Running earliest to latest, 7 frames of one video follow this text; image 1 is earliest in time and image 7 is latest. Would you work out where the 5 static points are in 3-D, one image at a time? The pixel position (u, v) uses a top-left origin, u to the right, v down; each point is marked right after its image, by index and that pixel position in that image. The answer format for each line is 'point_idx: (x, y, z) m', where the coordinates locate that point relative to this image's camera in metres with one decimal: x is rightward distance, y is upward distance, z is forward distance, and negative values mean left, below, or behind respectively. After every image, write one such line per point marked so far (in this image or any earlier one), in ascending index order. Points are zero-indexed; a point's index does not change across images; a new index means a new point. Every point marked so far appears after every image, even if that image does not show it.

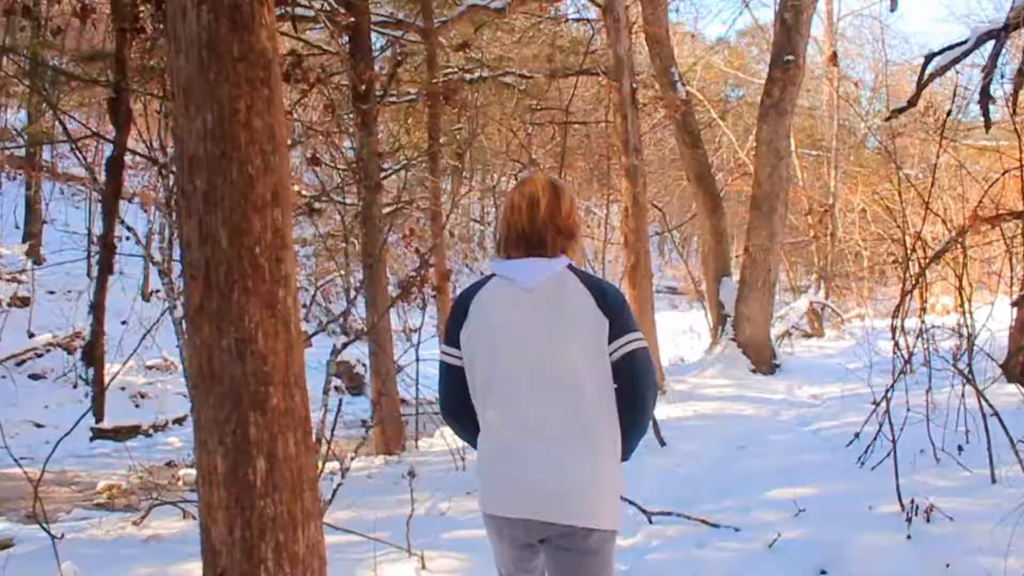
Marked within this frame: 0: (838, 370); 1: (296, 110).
0: (+2.6, -0.7, +11.7) m
1: (-0.9, +0.8, +6.3) m
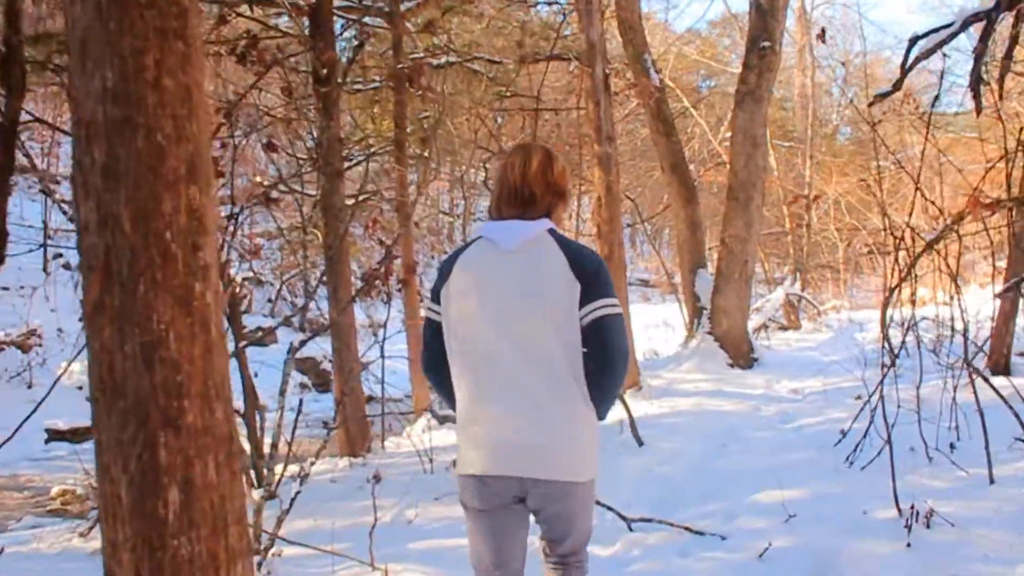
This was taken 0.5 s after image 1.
0: (+2.4, -0.6, +11.4) m
1: (-1.1, +0.8, +5.9) m
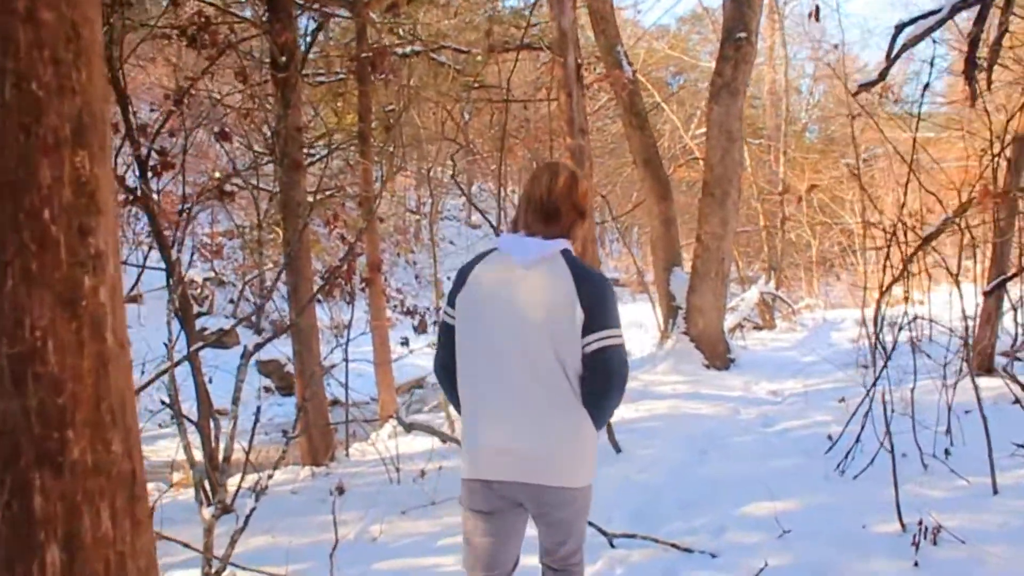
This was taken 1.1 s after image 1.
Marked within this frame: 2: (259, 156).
0: (+2.2, -0.6, +11.1) m
1: (-1.2, +0.8, +5.6) m
2: (-1.0, +0.5, +5.8) m
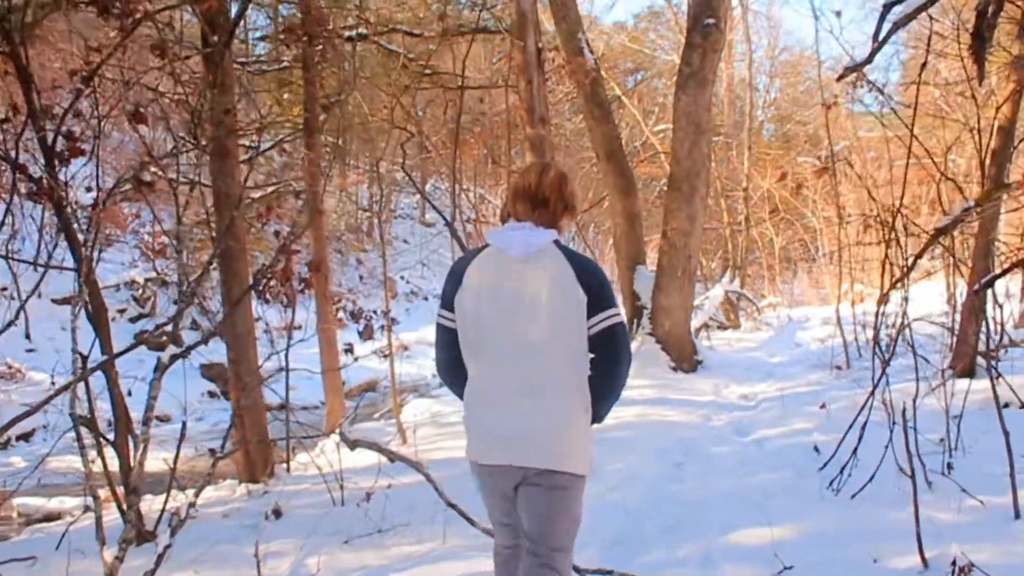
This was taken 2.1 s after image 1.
0: (+1.9, -0.6, +10.6) m
1: (-1.3, +0.8, +5.0) m
2: (-1.2, +0.5, +5.2) m
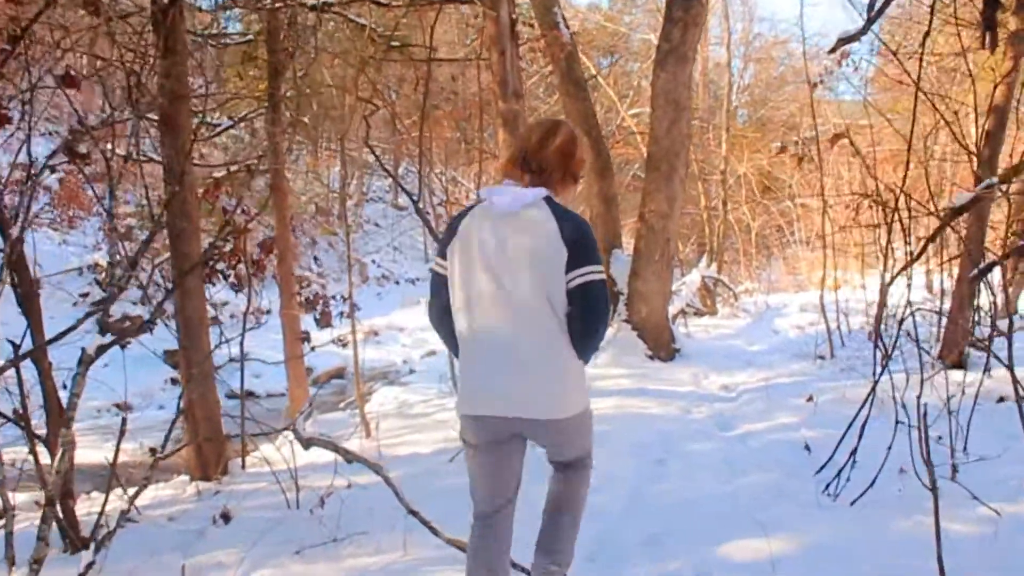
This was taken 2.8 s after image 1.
0: (+1.6, -0.5, +10.3) m
1: (-1.4, +0.8, +4.5) m
2: (-1.3, +0.6, +4.8) m
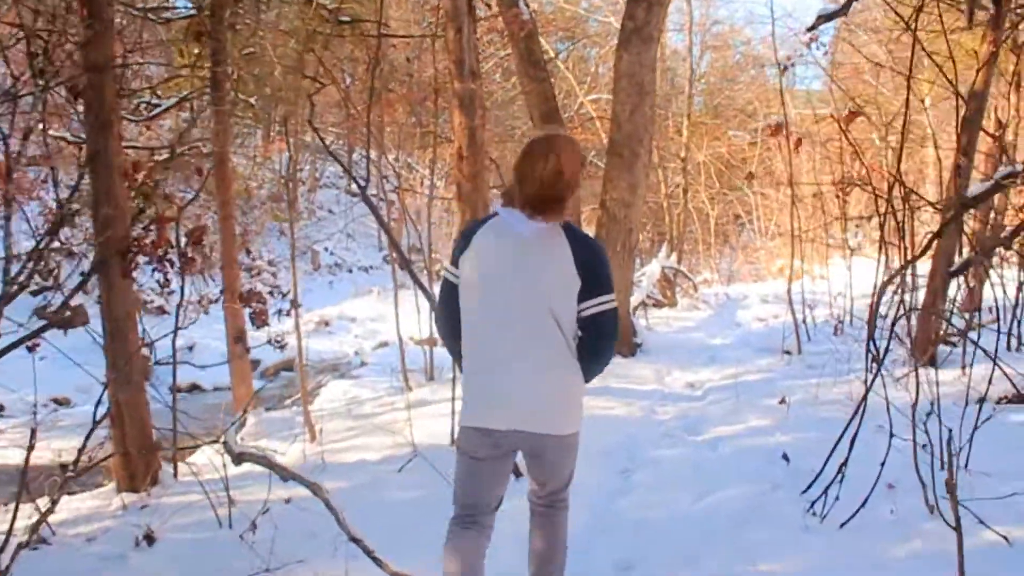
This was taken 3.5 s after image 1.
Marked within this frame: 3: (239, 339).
0: (+1.3, -0.4, +9.9) m
1: (-1.6, +0.9, +4.0) m
2: (-1.4, +0.6, +4.3) m
3: (-1.5, -0.3, +8.1) m
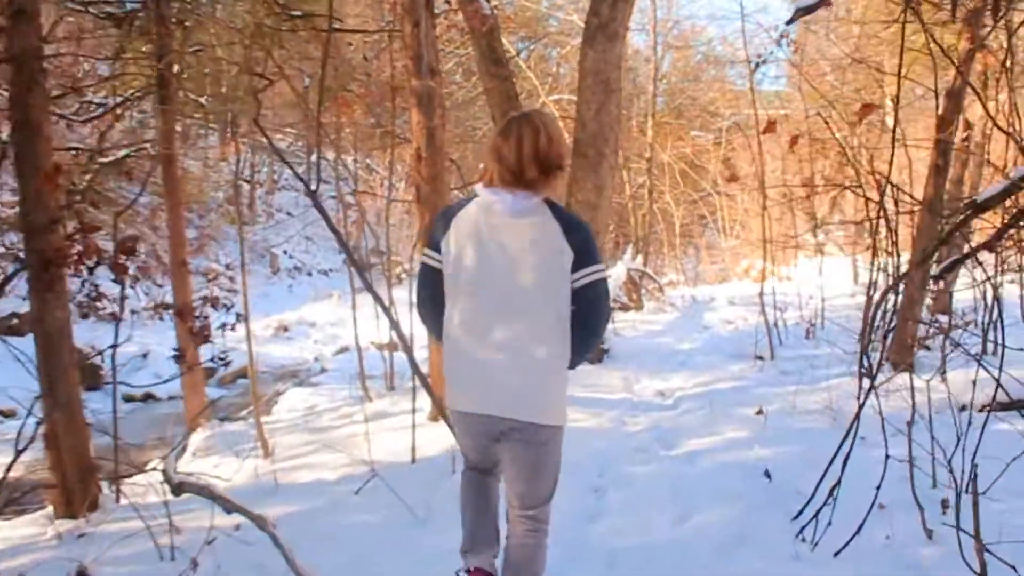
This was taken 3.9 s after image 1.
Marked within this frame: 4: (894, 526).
0: (+1.1, -0.5, +9.6) m
1: (-1.6, +0.8, +3.7) m
2: (-1.5, +0.6, +4.0) m
3: (-1.7, -0.3, +7.7) m
4: (+1.0, -0.6, +3.8) m
